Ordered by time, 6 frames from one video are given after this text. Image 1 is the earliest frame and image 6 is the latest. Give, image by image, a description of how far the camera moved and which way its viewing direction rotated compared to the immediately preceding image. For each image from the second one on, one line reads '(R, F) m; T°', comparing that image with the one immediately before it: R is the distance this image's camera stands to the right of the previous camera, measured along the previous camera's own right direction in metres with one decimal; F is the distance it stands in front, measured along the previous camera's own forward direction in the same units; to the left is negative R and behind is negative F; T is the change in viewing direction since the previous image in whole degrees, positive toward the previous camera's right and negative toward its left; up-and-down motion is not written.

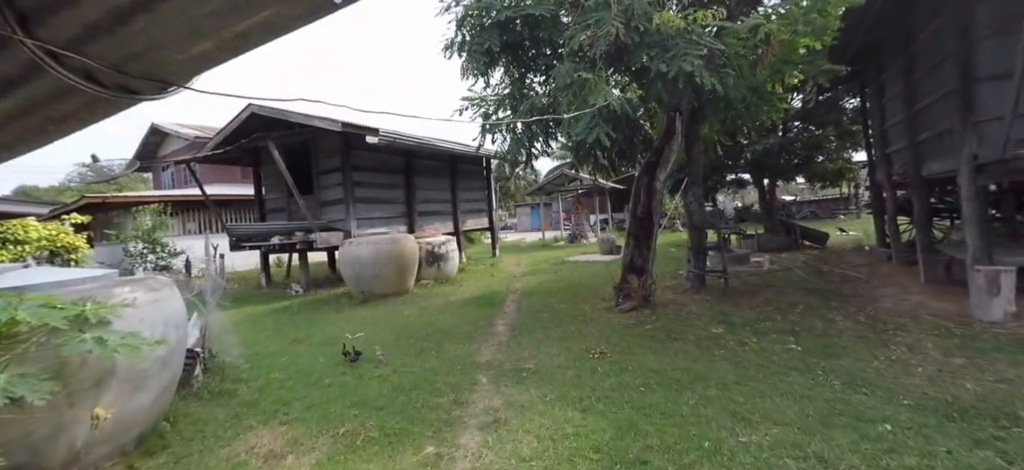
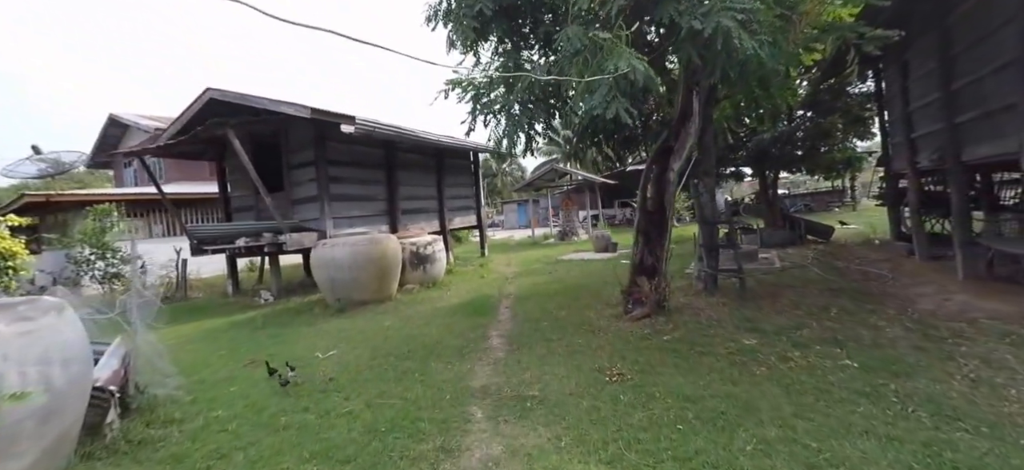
(-0.1, +0.6) m; +2°
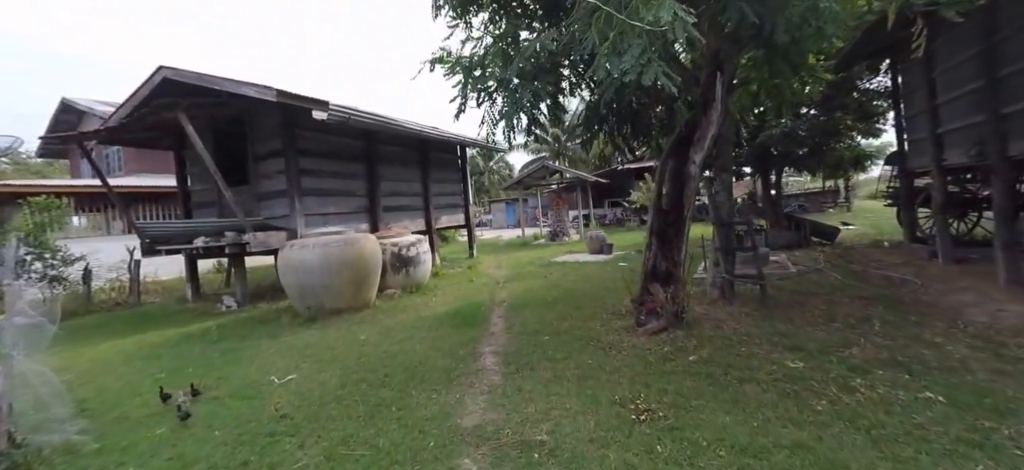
(-0.1, +0.6) m; +2°
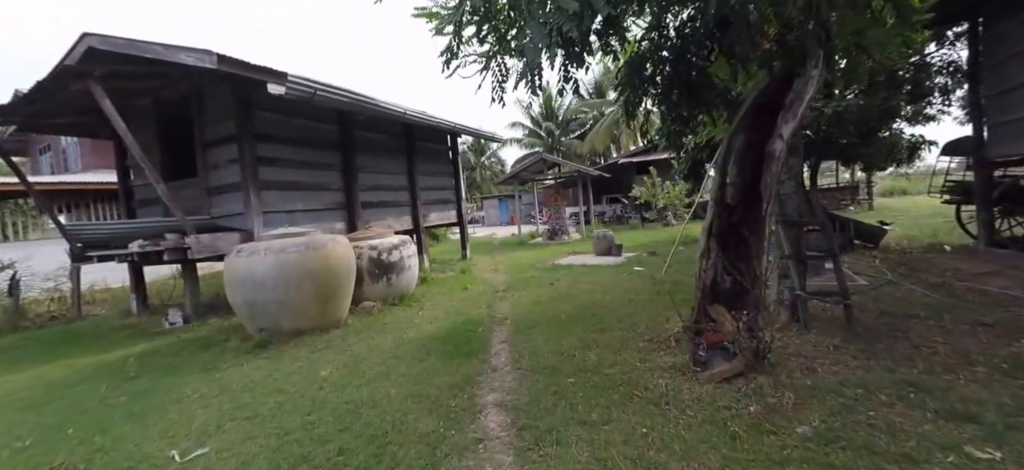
(-0.1, +1.0) m; +1°
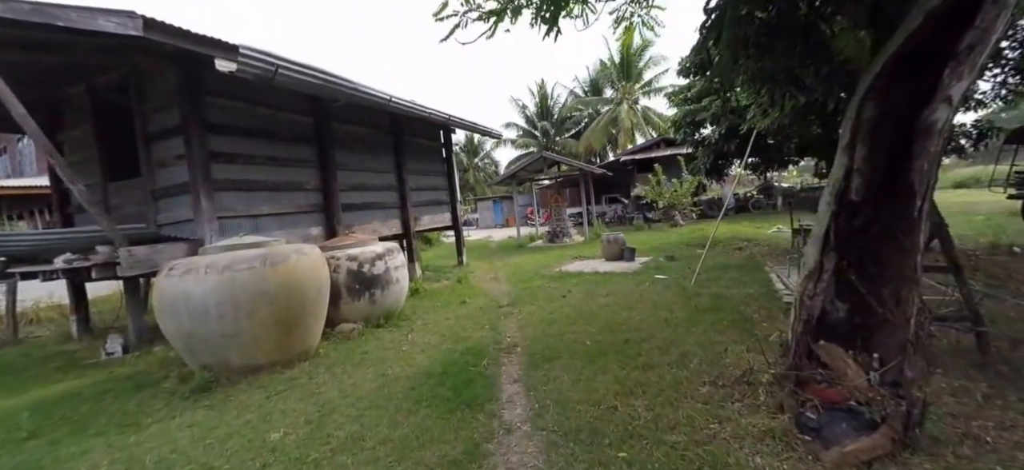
(-0.1, +0.9) m; +1°
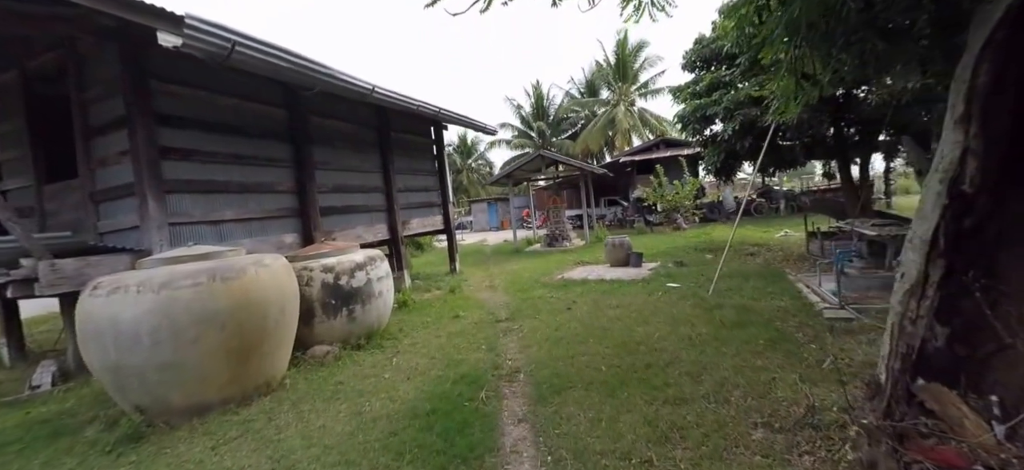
(-0.1, +0.5) m; +1°
